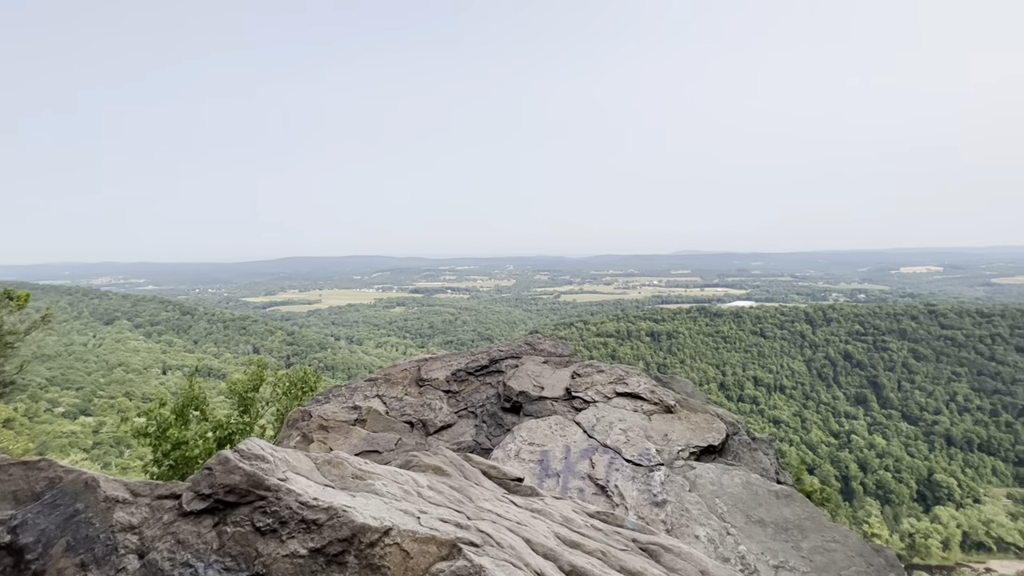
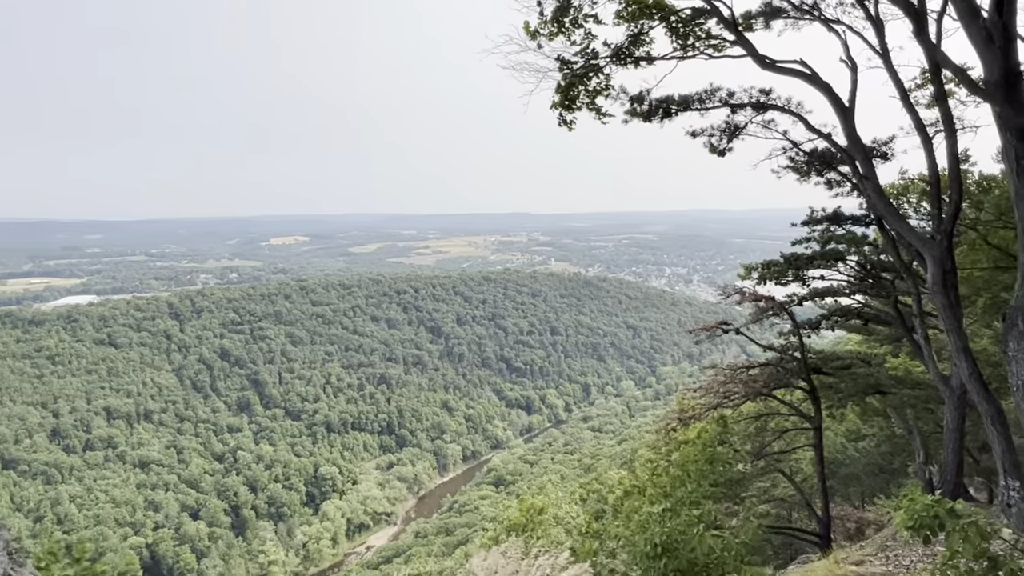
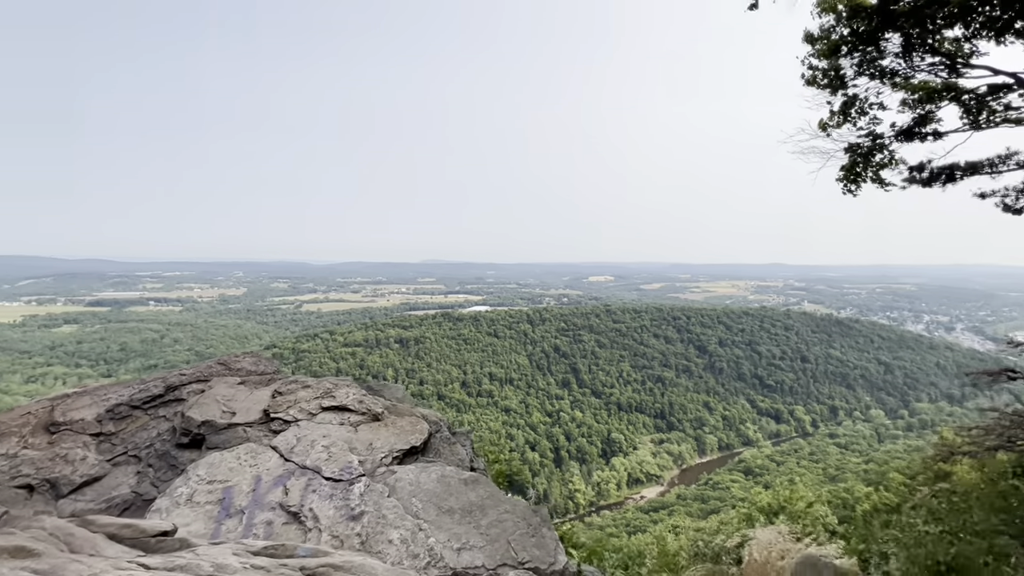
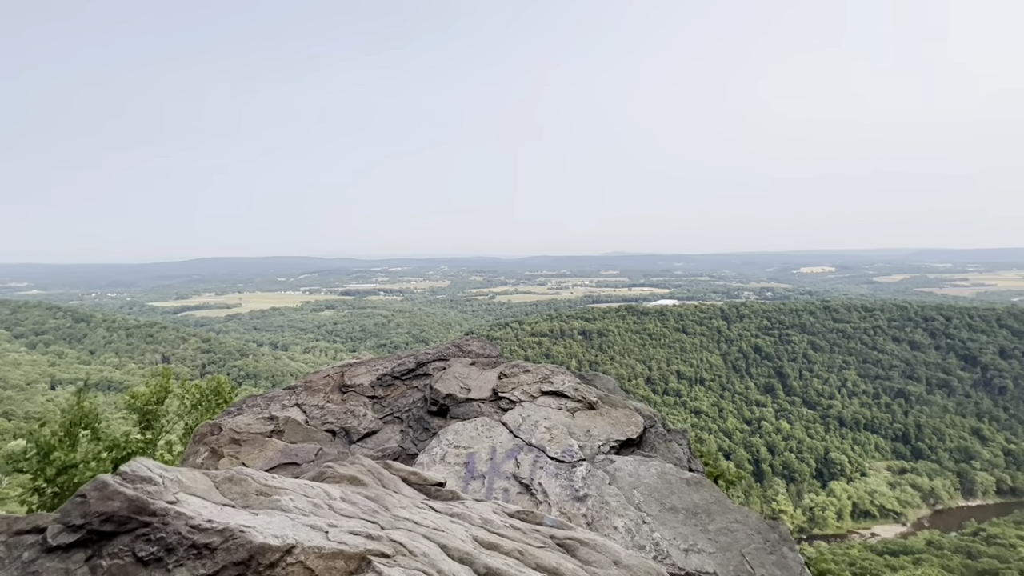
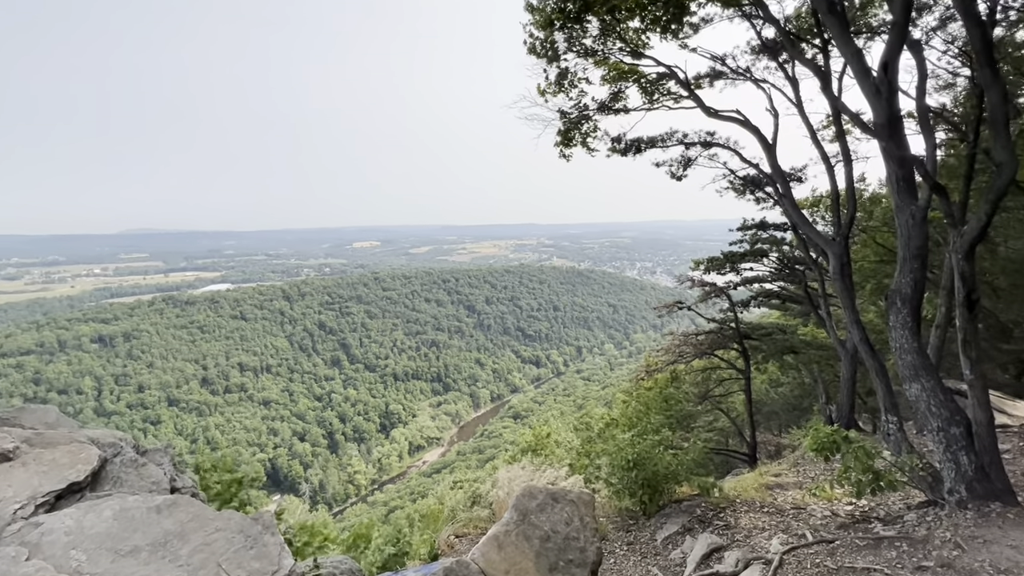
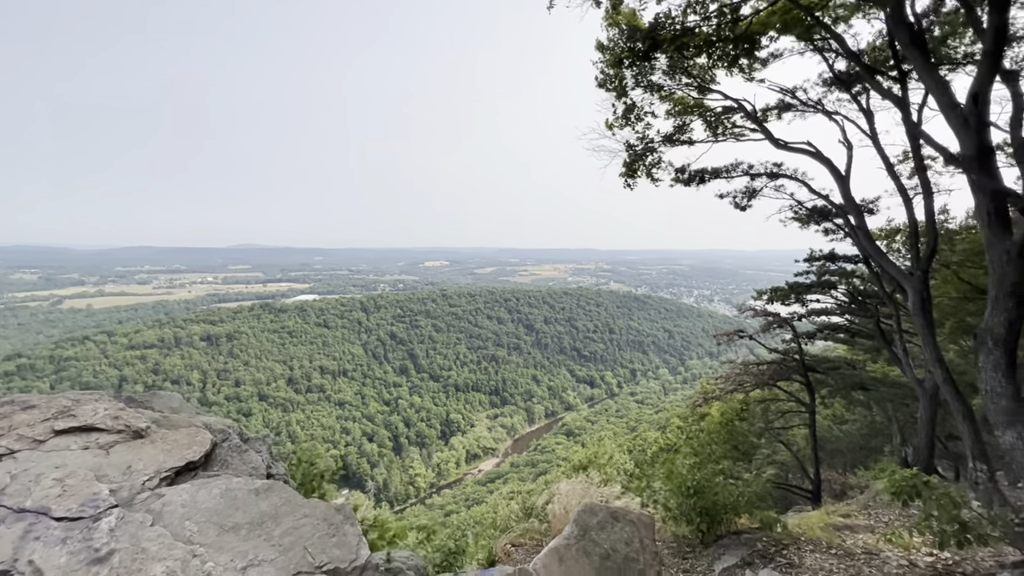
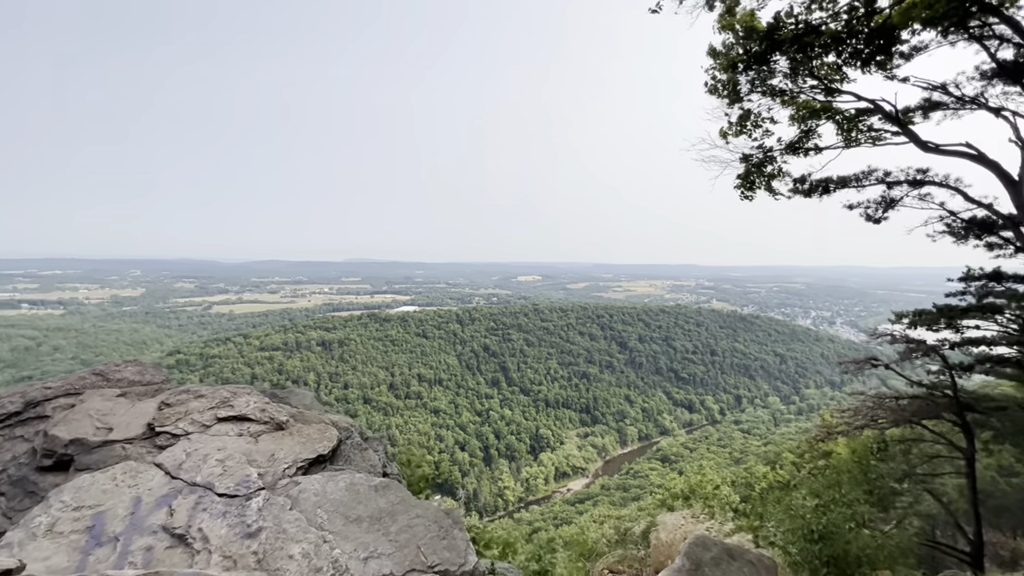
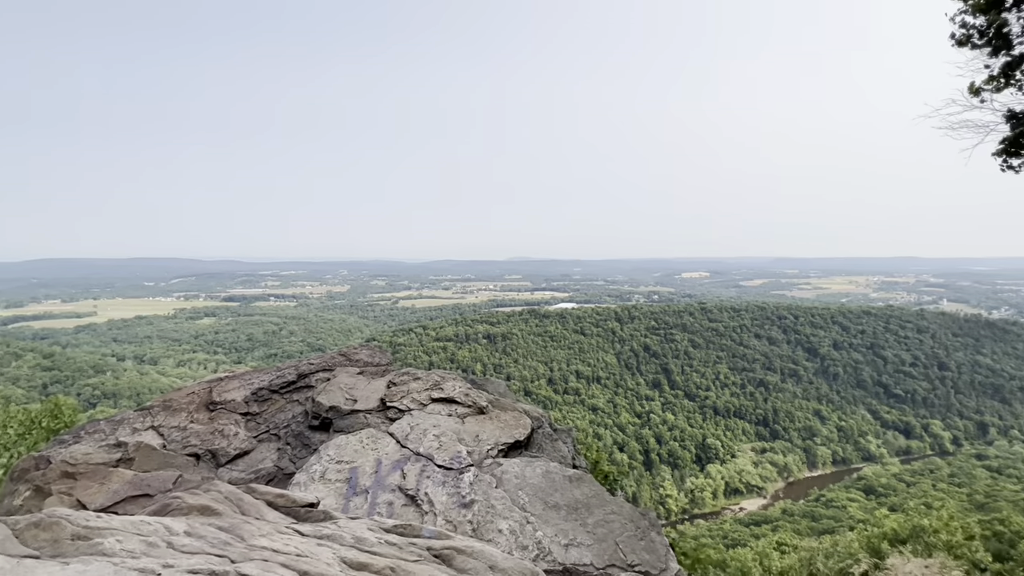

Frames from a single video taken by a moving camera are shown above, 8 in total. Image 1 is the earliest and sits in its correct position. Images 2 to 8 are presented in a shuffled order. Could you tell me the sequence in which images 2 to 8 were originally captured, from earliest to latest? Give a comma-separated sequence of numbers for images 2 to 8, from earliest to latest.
4, 8, 3, 7, 6, 5, 2
